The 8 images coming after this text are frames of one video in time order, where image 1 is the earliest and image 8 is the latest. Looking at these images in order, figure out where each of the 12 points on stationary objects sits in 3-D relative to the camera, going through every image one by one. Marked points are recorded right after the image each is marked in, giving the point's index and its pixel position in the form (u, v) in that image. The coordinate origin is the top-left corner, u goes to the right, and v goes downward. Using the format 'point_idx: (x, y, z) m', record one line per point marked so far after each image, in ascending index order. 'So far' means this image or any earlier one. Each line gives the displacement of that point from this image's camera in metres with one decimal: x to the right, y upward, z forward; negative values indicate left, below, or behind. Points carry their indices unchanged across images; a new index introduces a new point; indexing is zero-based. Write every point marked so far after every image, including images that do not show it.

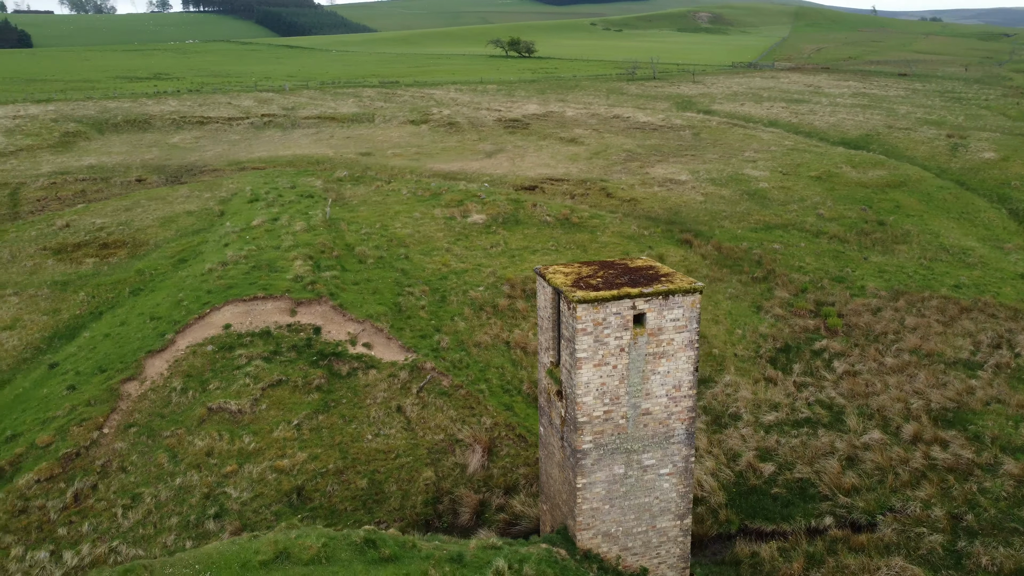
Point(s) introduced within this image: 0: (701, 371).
0: (+4.4, -1.9, +18.6) m
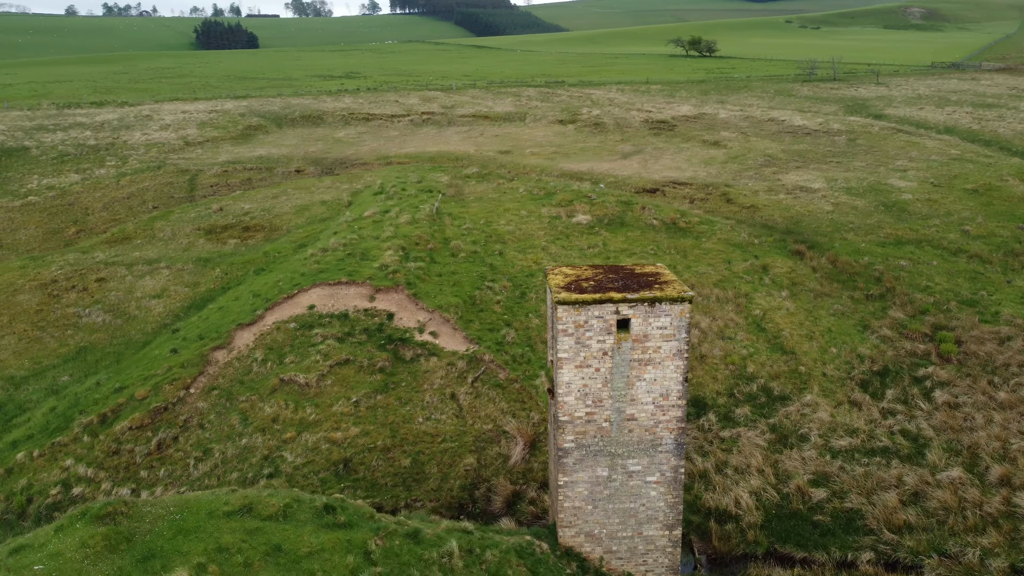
0: (+6.0, -2.2, +17.8) m
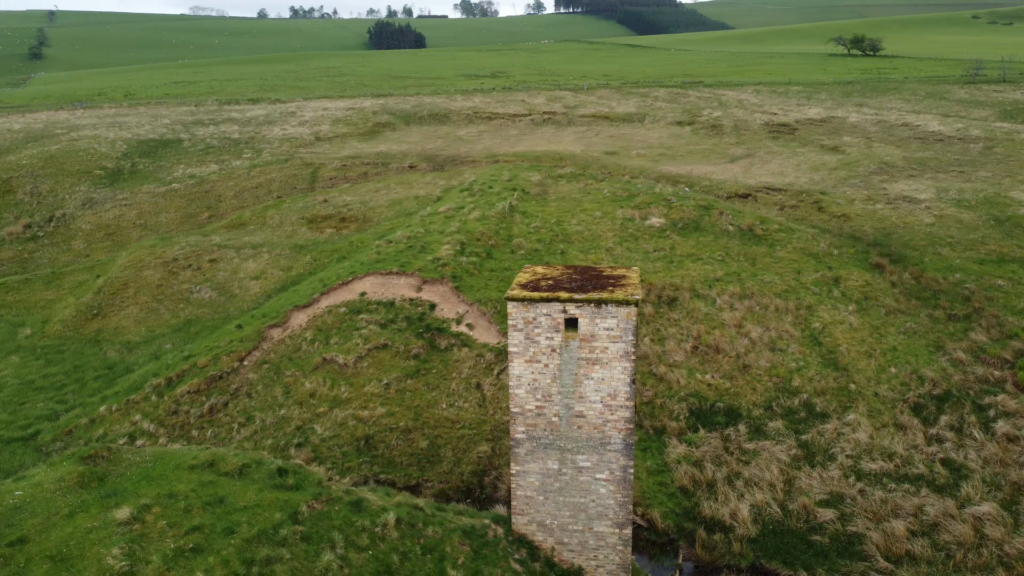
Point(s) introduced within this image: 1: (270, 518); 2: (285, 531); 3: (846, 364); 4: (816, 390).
0: (+6.7, -2.5, +17.2) m
1: (-2.9, -2.7, +9.2) m
2: (-2.7, -2.8, +9.1) m
3: (+7.6, -1.7, +18.3) m
4: (+6.7, -2.2, +17.6) m
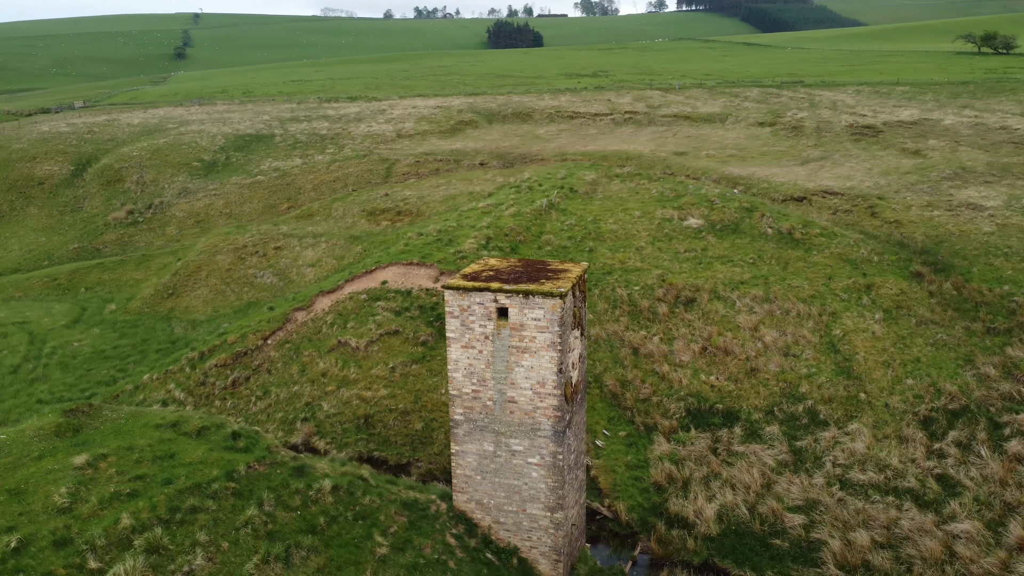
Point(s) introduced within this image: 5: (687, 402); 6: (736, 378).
0: (+6.6, -2.6, +16.8) m
1: (-4.0, -2.4, +10.3) m
2: (-3.8, -2.5, +10.1) m
3: (+7.7, -1.9, +17.8) m
4: (+6.7, -2.4, +17.2) m
5: (+3.8, -2.4, +17.2) m
6: (+5.0, -2.0, +17.8) m
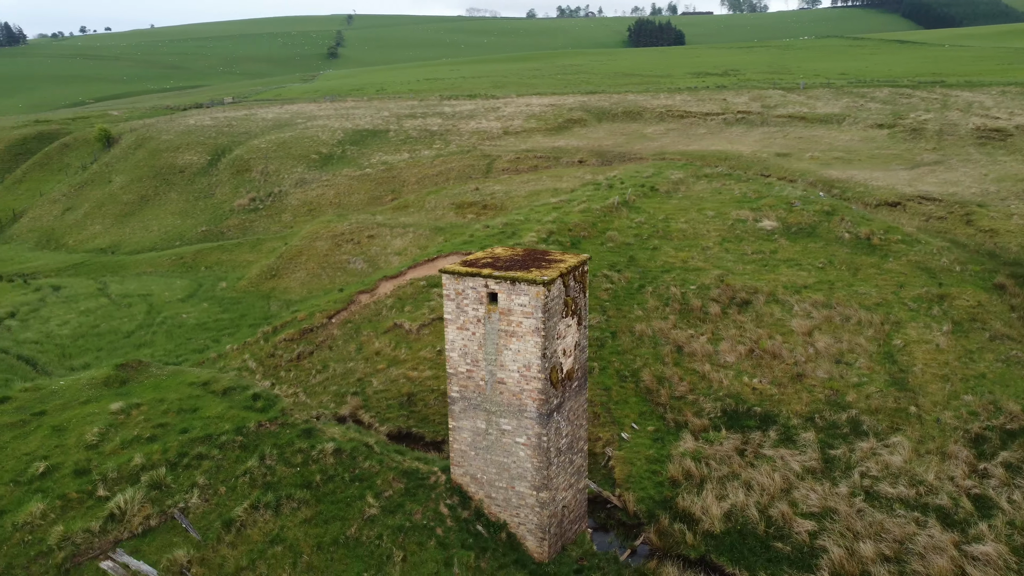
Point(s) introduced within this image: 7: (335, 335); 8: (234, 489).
0: (+7.2, -2.7, +16.3) m
1: (-4.2, -2.0, +11.5) m
2: (-4.1, -2.2, +11.4) m
3: (+8.5, -2.1, +17.0) m
4: (+7.4, -2.5, +16.6) m
5: (+4.5, -2.4, +17.1) m
6: (+5.8, -2.1, +17.5) m
7: (-4.3, -1.1, +19.8) m
8: (-3.7, -2.7, +10.7) m
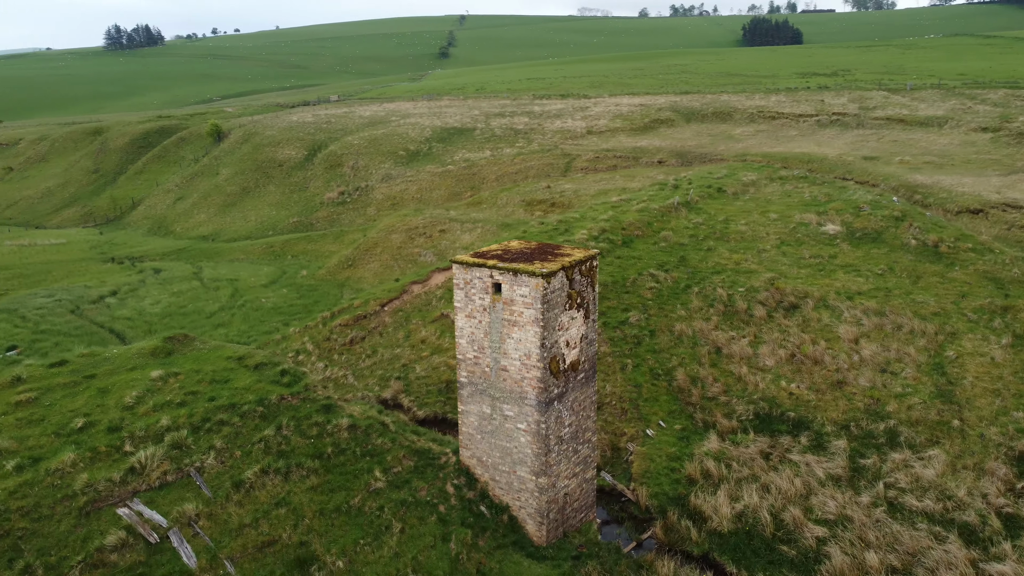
0: (+7.8, -2.9, +15.7) m
1: (-4.2, -1.7, +12.5) m
2: (-4.1, -1.9, +12.4) m
3: (+9.2, -2.2, +16.3) m
4: (+7.9, -2.6, +16.1) m
5: (+5.2, -2.5, +16.9) m
6: (+6.5, -2.1, +17.2) m
7: (-3.2, -0.9, +20.7) m
8: (-3.8, -2.4, +11.6) m
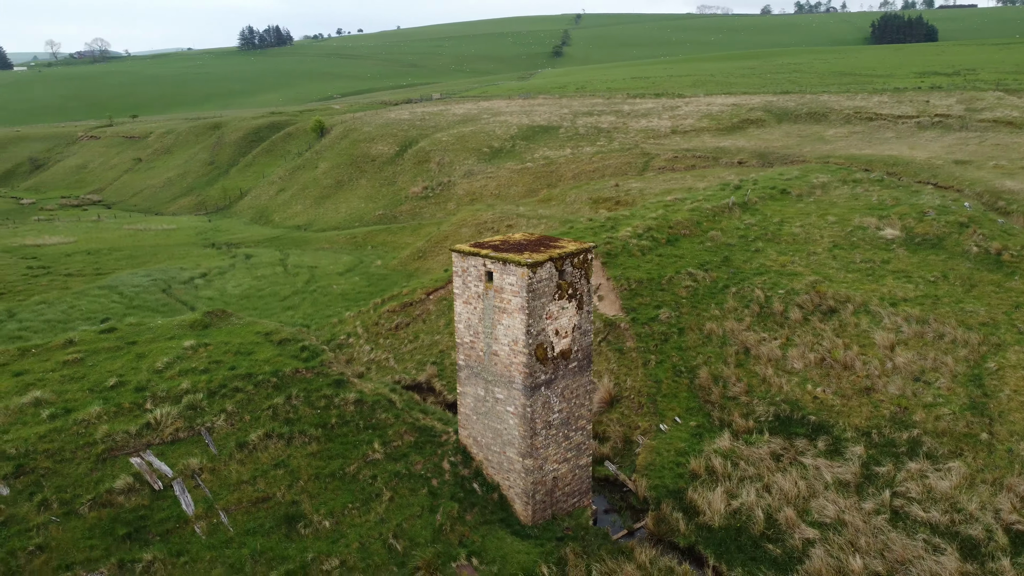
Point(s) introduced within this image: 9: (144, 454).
0: (+8.0, -3.0, +15.3) m
1: (-4.3, -1.4, +13.7) m
2: (-4.2, -1.5, +13.5) m
3: (+9.4, -2.4, +15.7) m
4: (+8.2, -2.8, +15.6) m
5: (+5.6, -2.5, +16.8) m
6: (+7.0, -2.2, +16.9) m
7: (-2.2, -0.6, +21.7) m
8: (-4.1, -2.1, +12.8) m
9: (-5.3, -2.4, +11.5) m
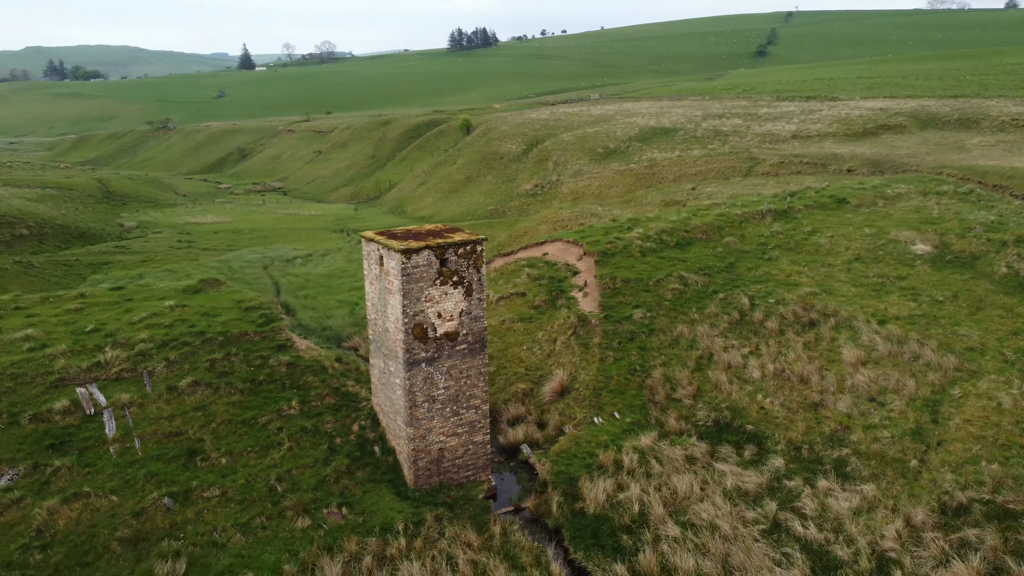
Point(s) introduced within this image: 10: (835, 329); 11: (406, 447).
0: (+6.2, -3.2, +14.7) m
1: (-5.9, -0.9, +16.1) m
2: (-5.9, -1.0, +15.9) m
3: (+7.8, -2.8, +14.7) m
4: (+6.6, -3.0, +14.9) m
5: (+4.3, -2.6, +16.7) m
6: (+5.7, -2.4, +16.5) m
7: (-1.9, -0.2, +23.3) m
8: (-5.9, -1.5, +15.1) m
9: (-7.4, -1.7, +14.2) m
10: (+7.3, -0.9, +18.1) m
11: (-1.9, -2.9, +14.4) m
